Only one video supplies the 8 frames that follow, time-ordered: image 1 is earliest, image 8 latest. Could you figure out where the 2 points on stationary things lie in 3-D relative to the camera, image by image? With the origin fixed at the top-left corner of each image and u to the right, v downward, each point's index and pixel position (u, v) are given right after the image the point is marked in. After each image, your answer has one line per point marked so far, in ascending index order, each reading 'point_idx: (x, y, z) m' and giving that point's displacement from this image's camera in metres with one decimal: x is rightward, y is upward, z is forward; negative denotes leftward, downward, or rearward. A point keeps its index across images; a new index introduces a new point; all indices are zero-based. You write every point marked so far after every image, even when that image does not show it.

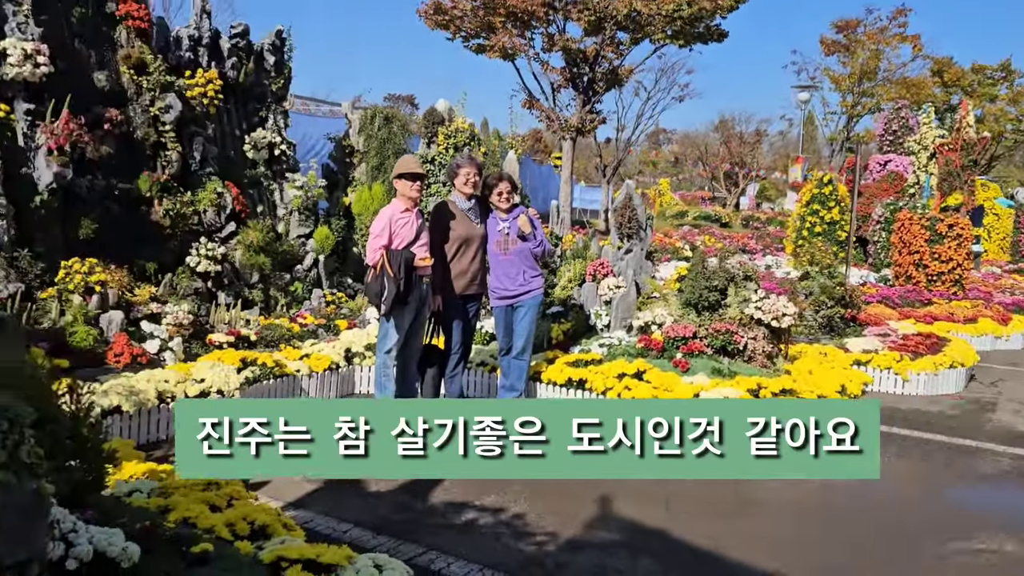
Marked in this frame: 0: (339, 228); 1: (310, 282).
0: (-2.9, +1.0, +13.5) m
1: (-3.1, +0.1, +12.7) m
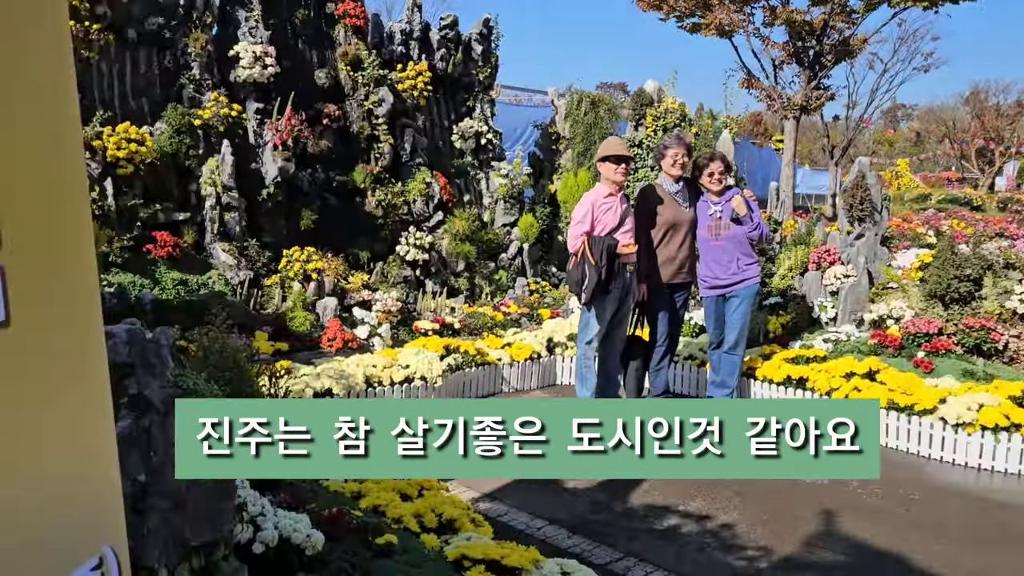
0: (+0.5, +1.1, +13.3) m
1: (0.0, +0.3, +12.6) m
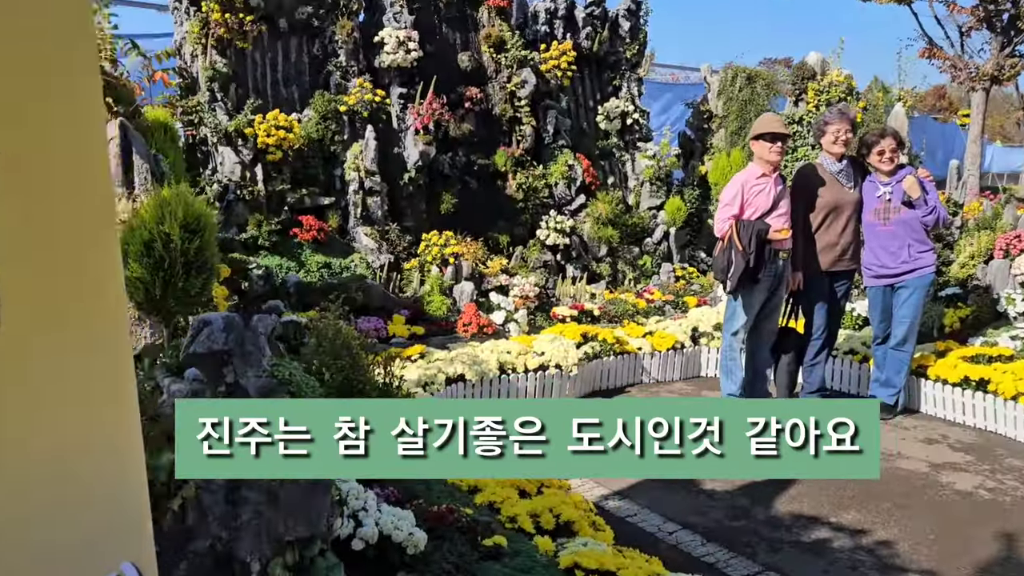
0: (+2.8, +1.4, +12.6) m
1: (+2.2, +0.5, +12.1) m
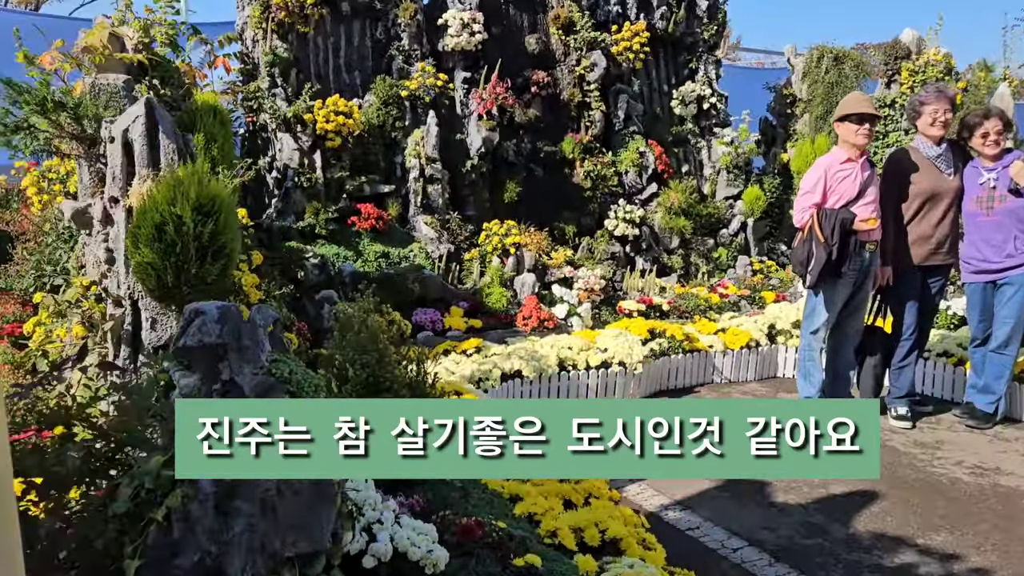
0: (+3.8, +1.4, +11.9) m
1: (+3.1, +0.6, +11.5) m
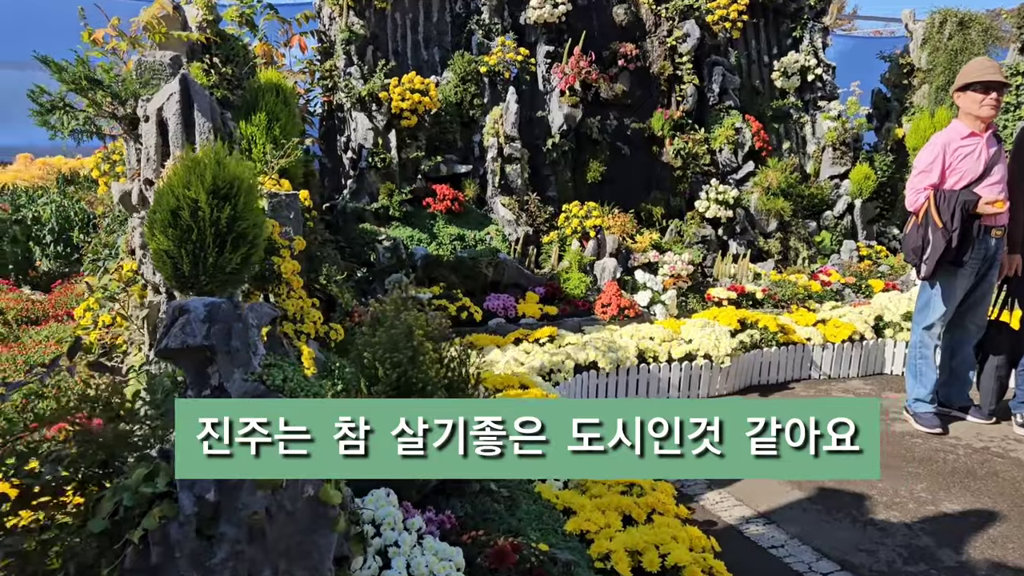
0: (+4.9, +1.6, +10.9) m
1: (+4.2, +0.7, +10.6) m
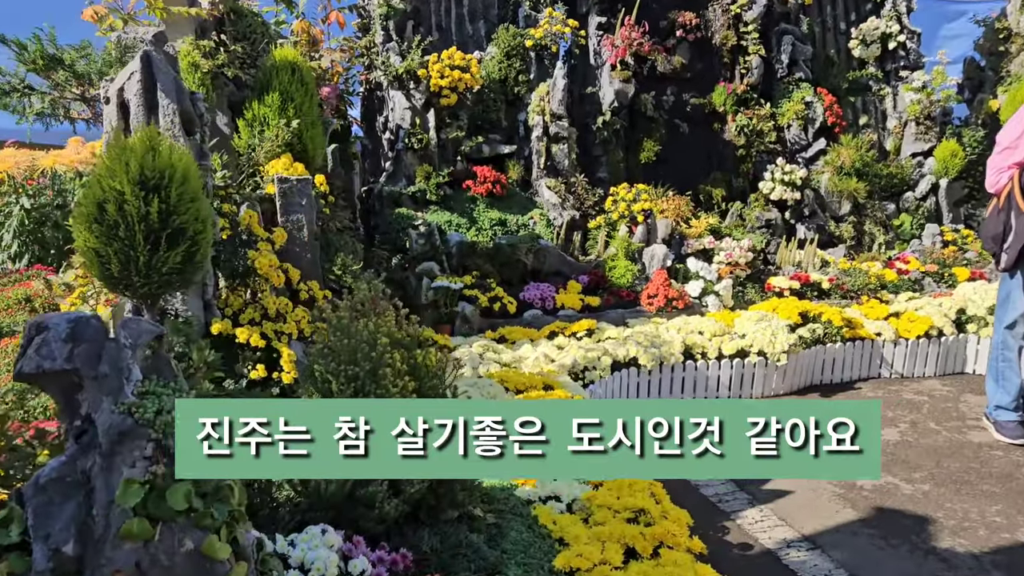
0: (+5.6, +1.7, +9.9) m
1: (+4.8, +0.9, +9.6) m
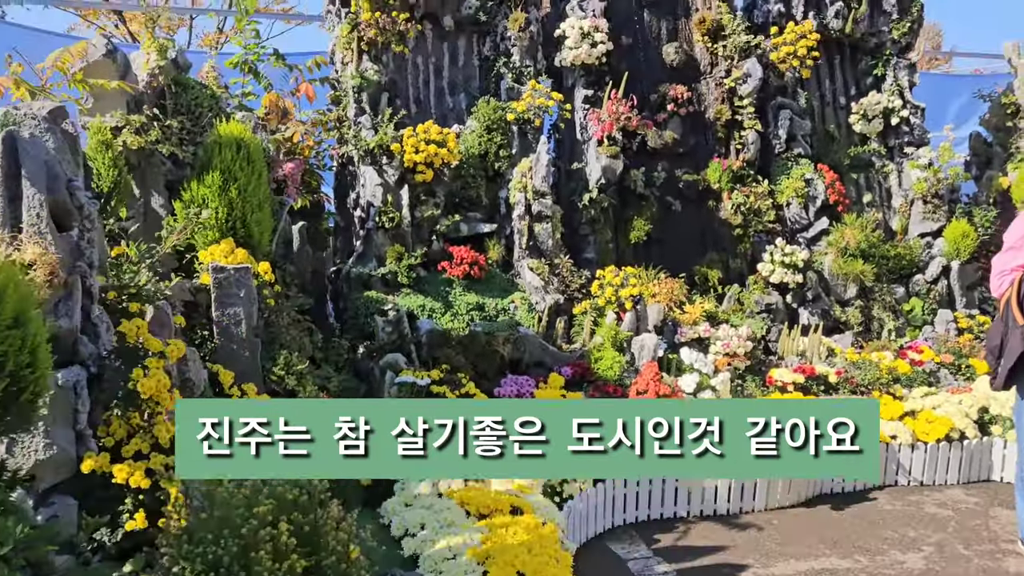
0: (+5.4, +0.7, +9.3) m
1: (+4.6, -0.1, +9.0) m
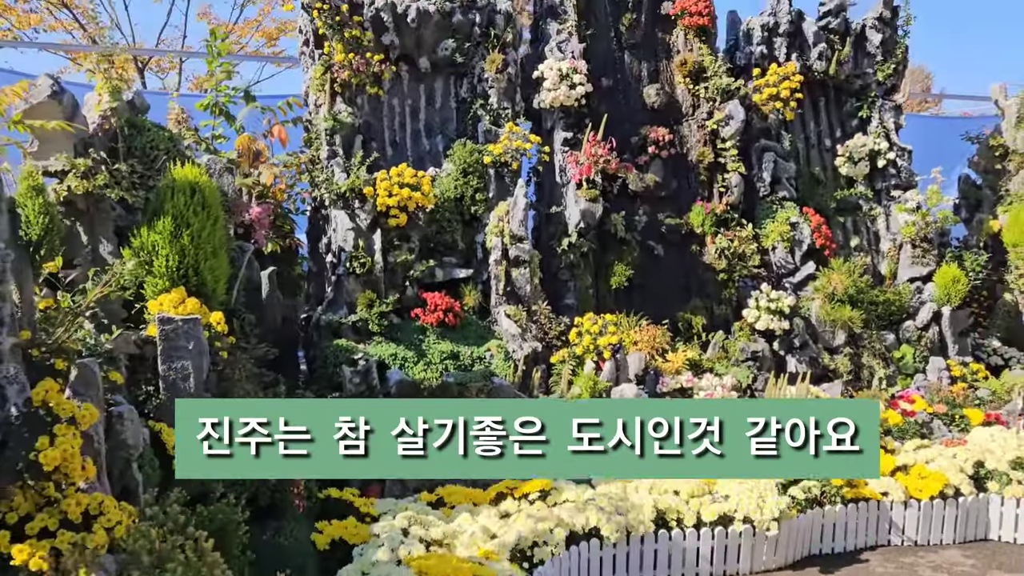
0: (+5.1, +0.2, +9.1) m
1: (+4.4, -0.6, +8.7) m
